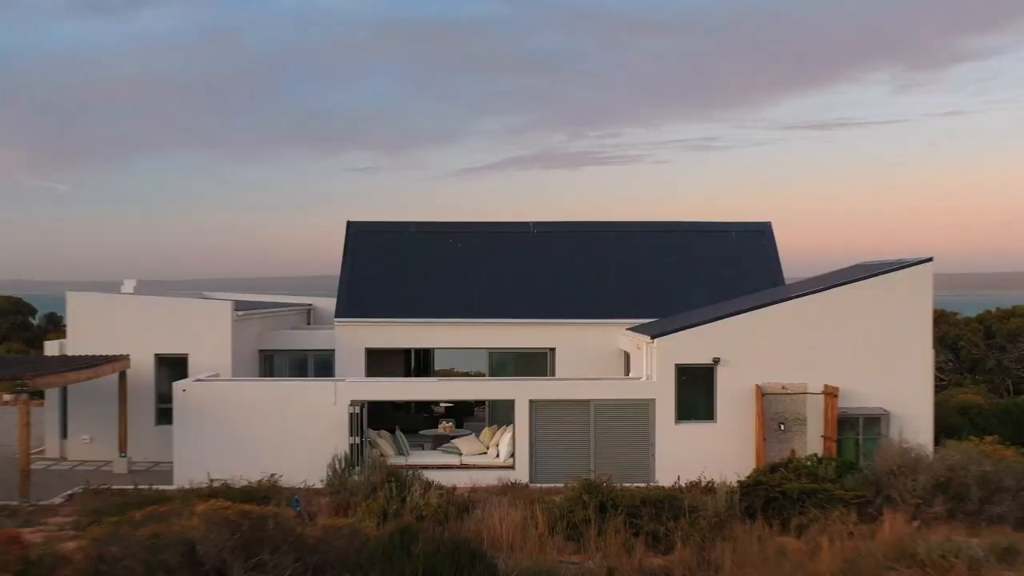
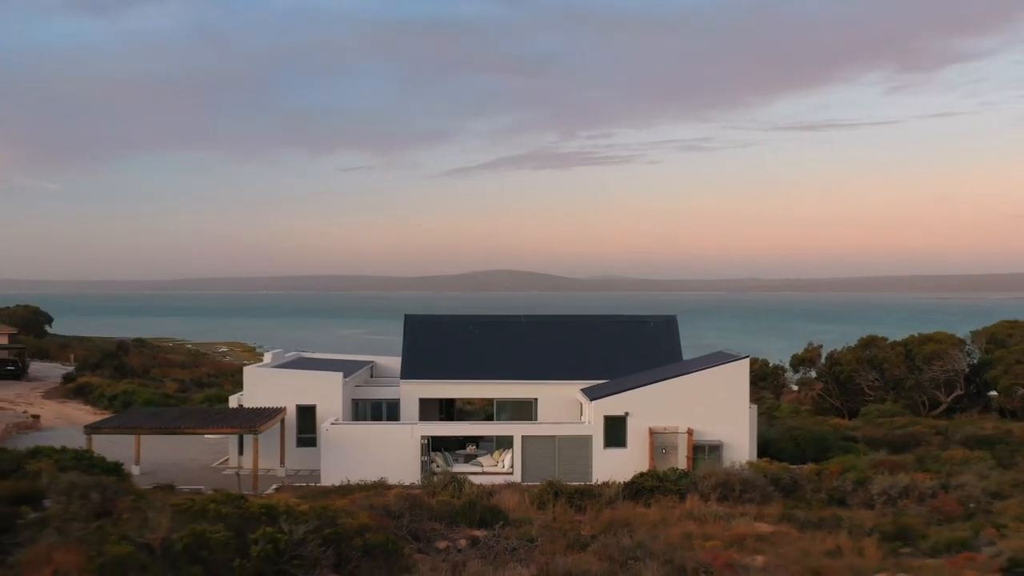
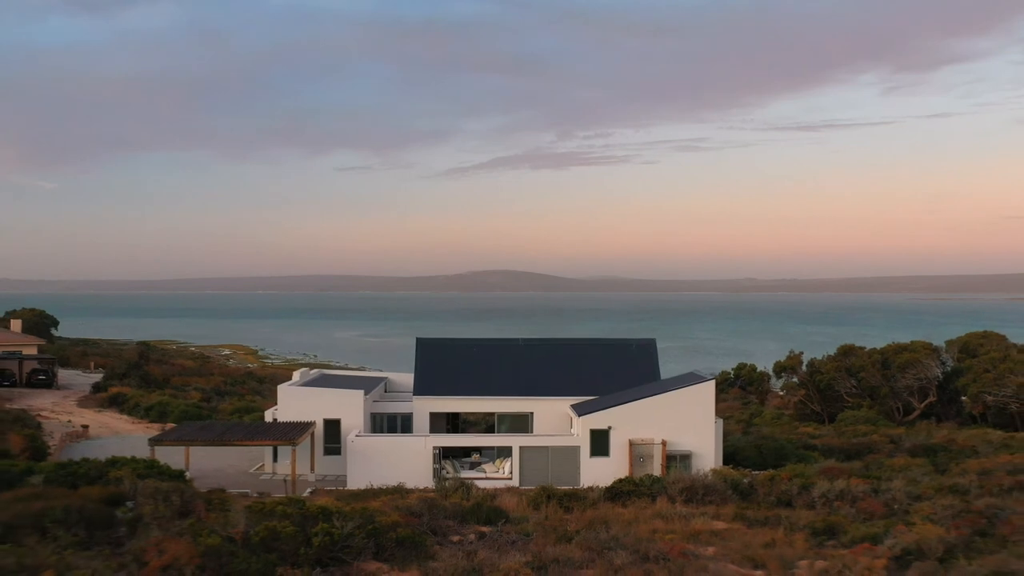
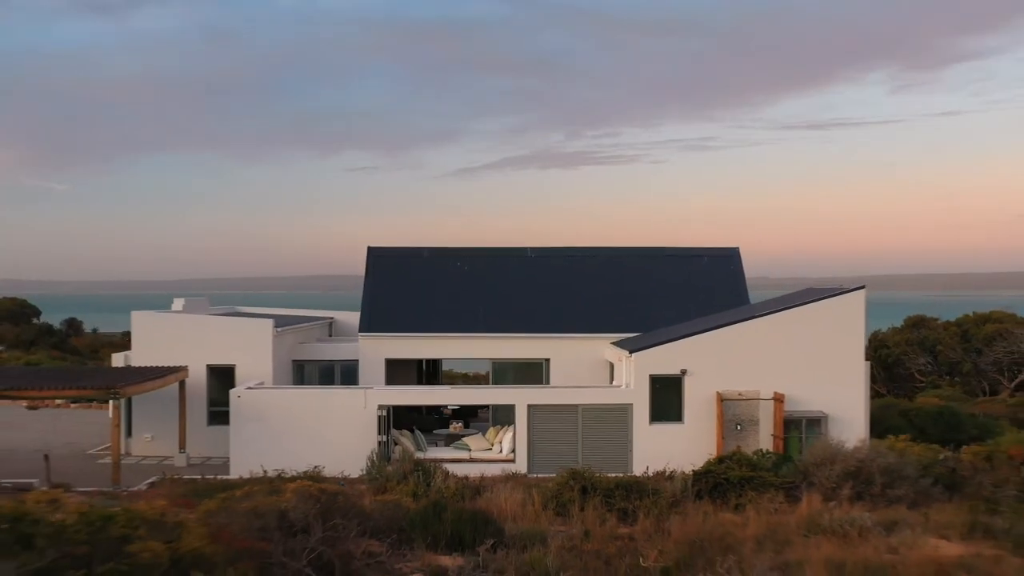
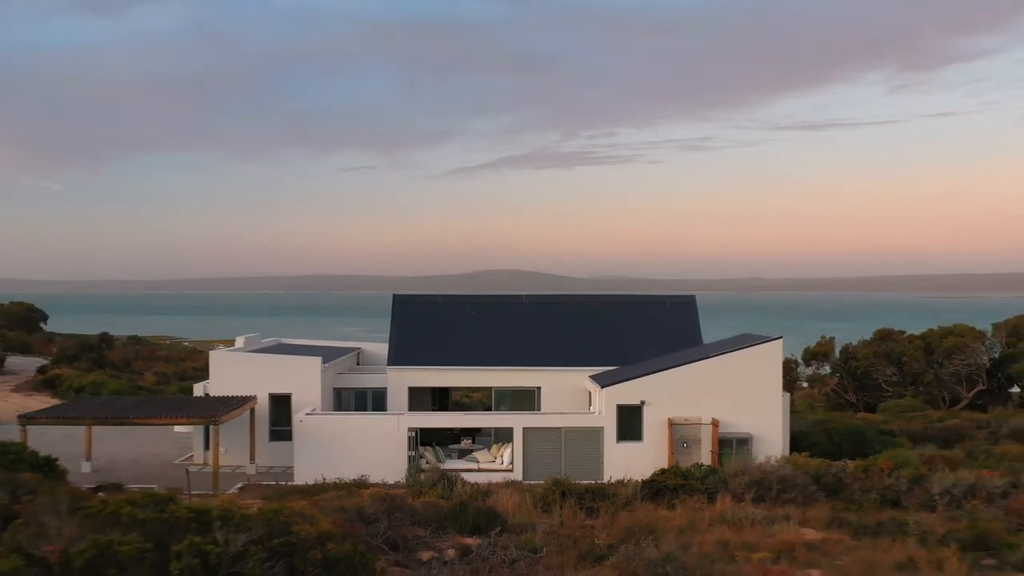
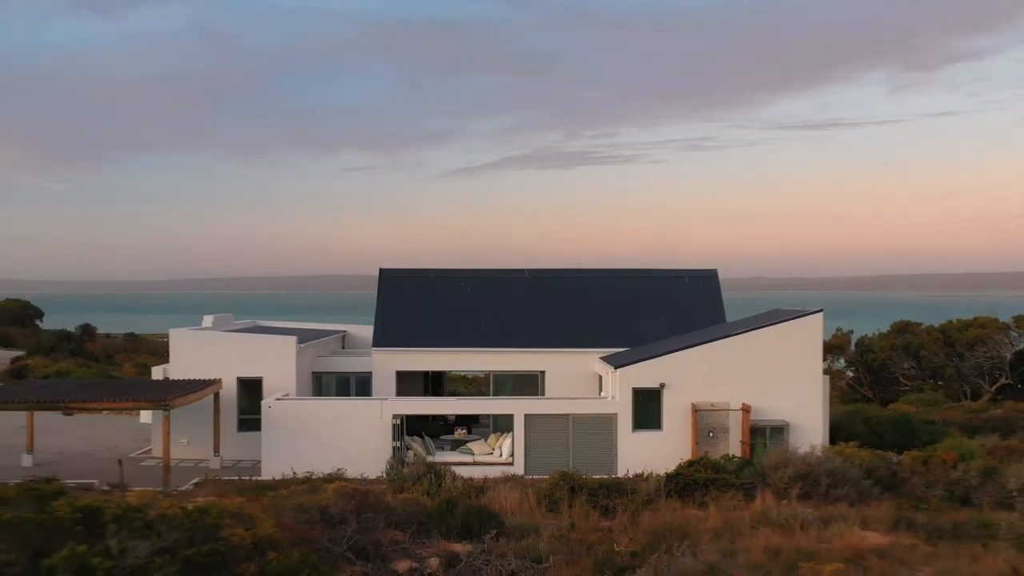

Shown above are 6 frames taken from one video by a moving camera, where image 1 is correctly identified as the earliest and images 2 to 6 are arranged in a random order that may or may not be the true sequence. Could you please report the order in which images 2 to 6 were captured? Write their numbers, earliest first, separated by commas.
4, 6, 5, 2, 3
